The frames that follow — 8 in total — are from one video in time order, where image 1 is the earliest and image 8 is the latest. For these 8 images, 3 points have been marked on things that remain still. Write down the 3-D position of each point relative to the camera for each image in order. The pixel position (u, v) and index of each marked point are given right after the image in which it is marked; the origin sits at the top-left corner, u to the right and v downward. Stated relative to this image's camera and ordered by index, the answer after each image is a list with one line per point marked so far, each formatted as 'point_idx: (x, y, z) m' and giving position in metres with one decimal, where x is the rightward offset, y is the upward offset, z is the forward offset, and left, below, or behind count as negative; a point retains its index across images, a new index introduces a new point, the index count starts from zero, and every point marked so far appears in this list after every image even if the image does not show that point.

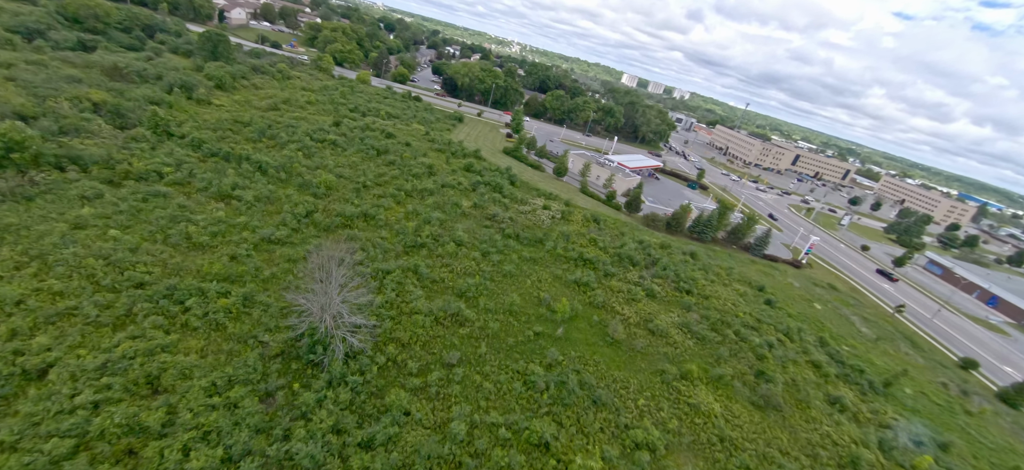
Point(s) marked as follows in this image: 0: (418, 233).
0: (-4.0, 0.0, +16.7) m
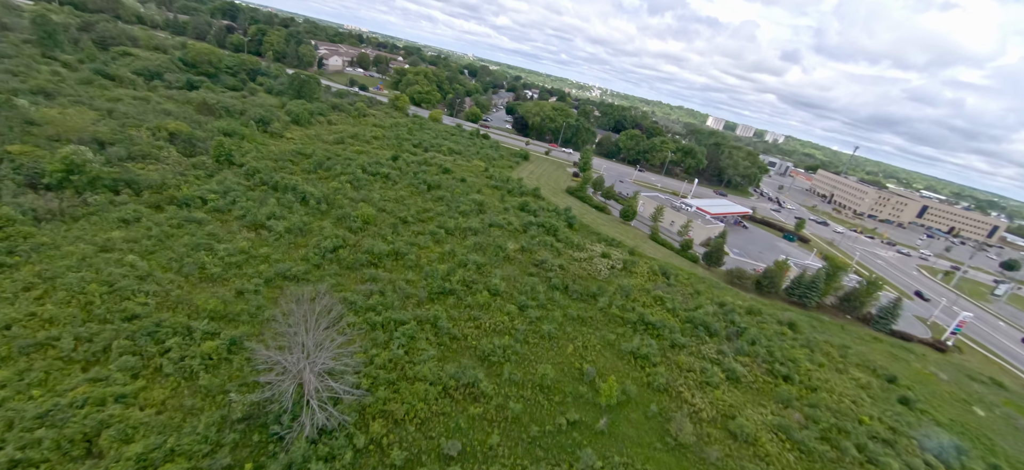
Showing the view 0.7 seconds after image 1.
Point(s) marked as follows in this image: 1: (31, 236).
0: (-2.4, -1.6, +14.8) m
1: (-13.8, 0.0, +11.4) m
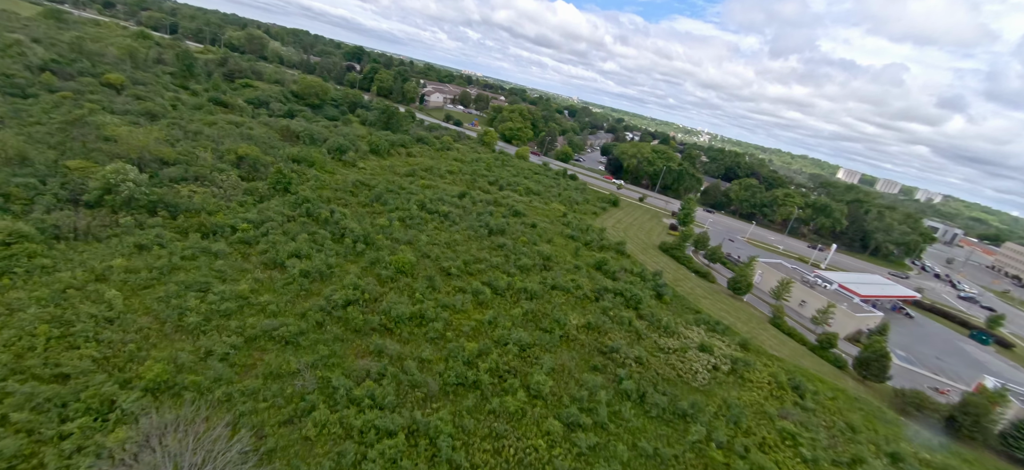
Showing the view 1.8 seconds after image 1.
0: (-1.0, -3.6, +11.0) m
1: (-12.7, -0.6, +10.5) m
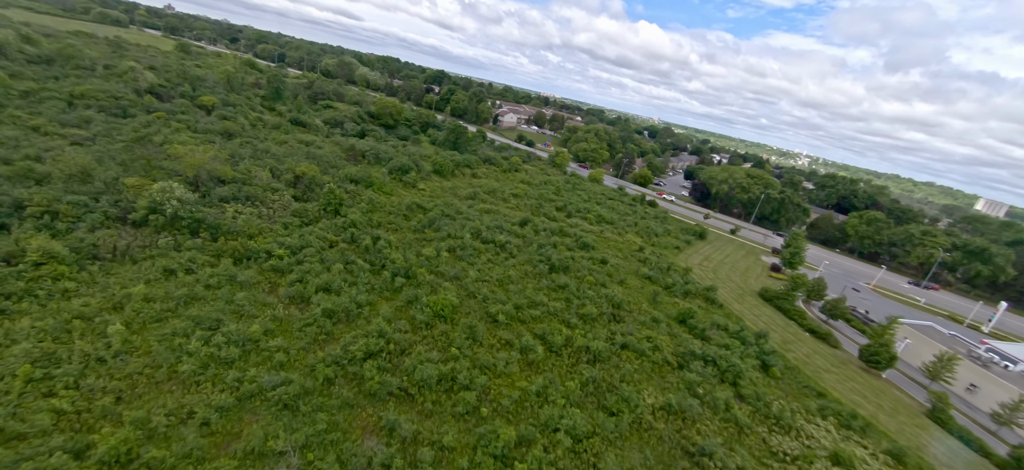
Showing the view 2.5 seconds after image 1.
0: (0.0, -4.7, +8.3) m
1: (-11.4, -1.1, +9.9) m
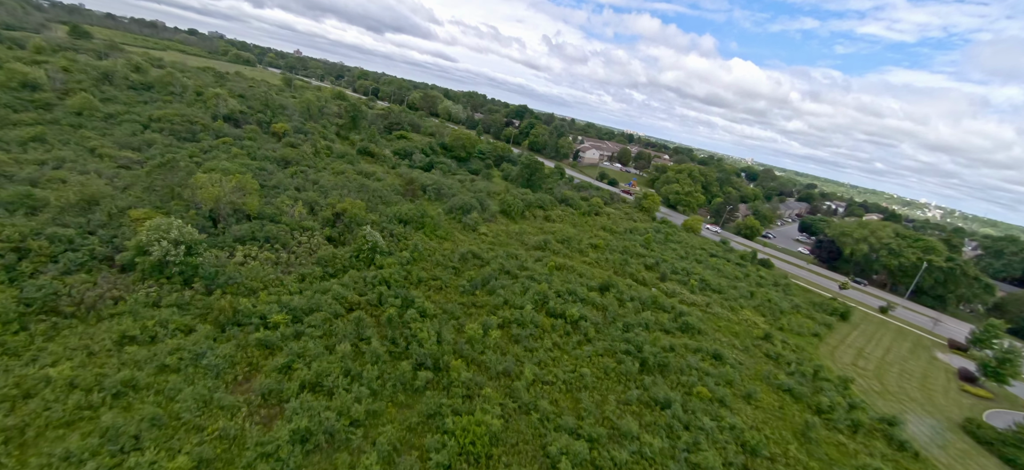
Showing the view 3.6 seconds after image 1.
0: (+0.5, -6.3, +3.5) m
1: (-10.1, -2.1, +7.5) m
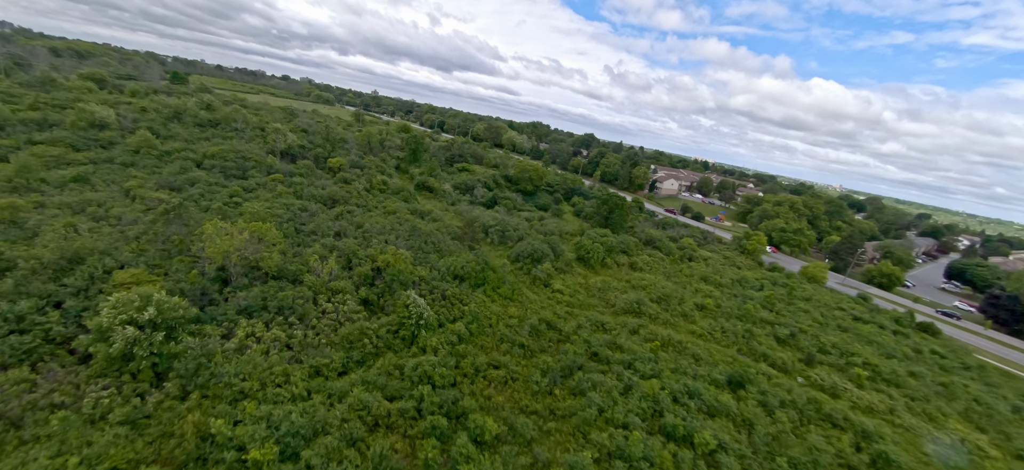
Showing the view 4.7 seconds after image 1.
0: (+1.2, -7.3, -1.0) m
1: (-8.6, -3.3, +4.8) m
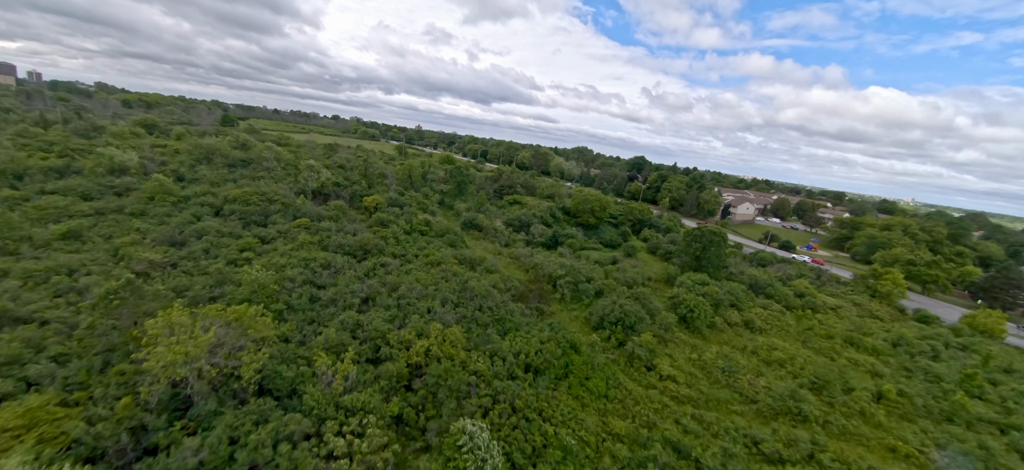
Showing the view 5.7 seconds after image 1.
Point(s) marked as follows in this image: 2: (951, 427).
0: (+2.0, -7.9, -5.6) m
1: (-7.2, -4.6, +1.4) m
2: (+11.3, -4.8, +10.1) m
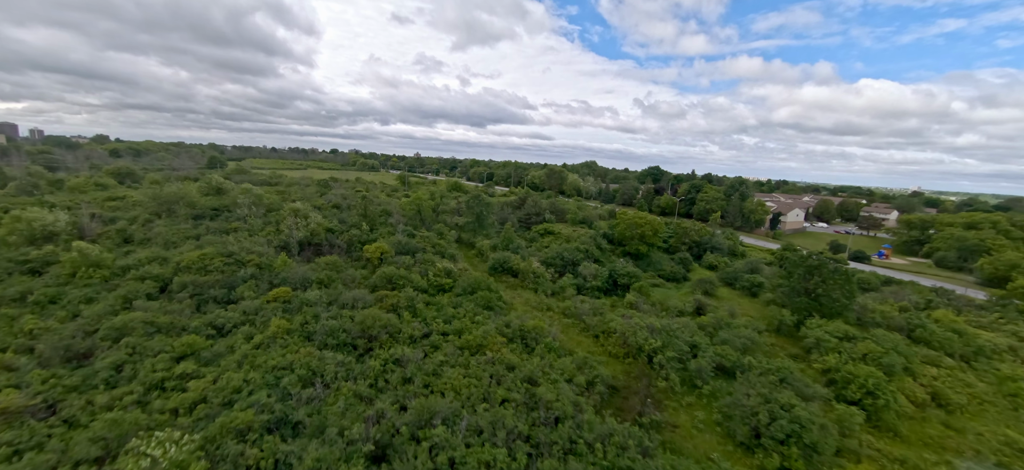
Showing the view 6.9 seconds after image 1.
0: (+4.2, -8.3, -10.6) m
1: (-5.2, -6.0, -3.3) m
2: (+13.3, -5.3, +5.3) m
